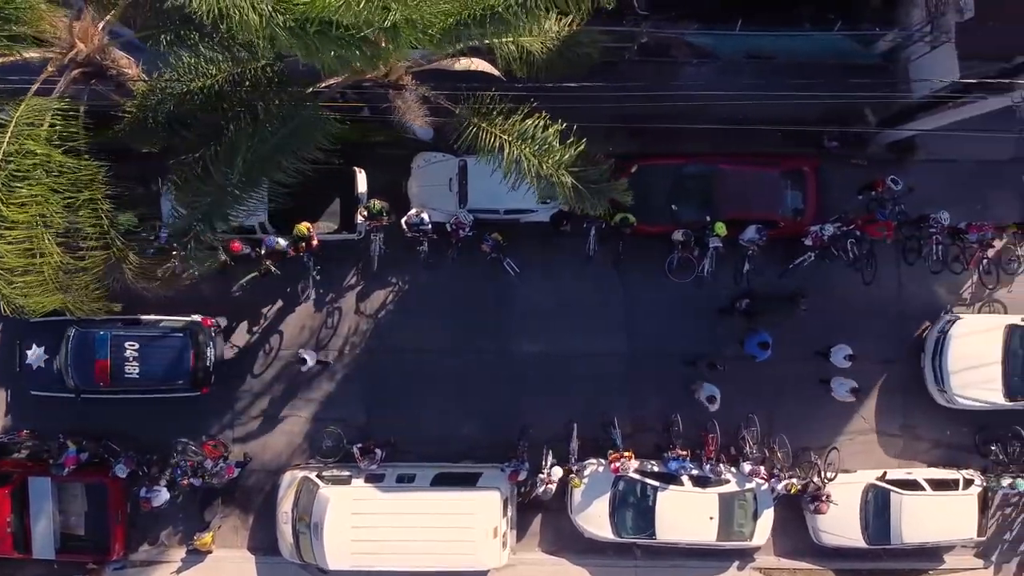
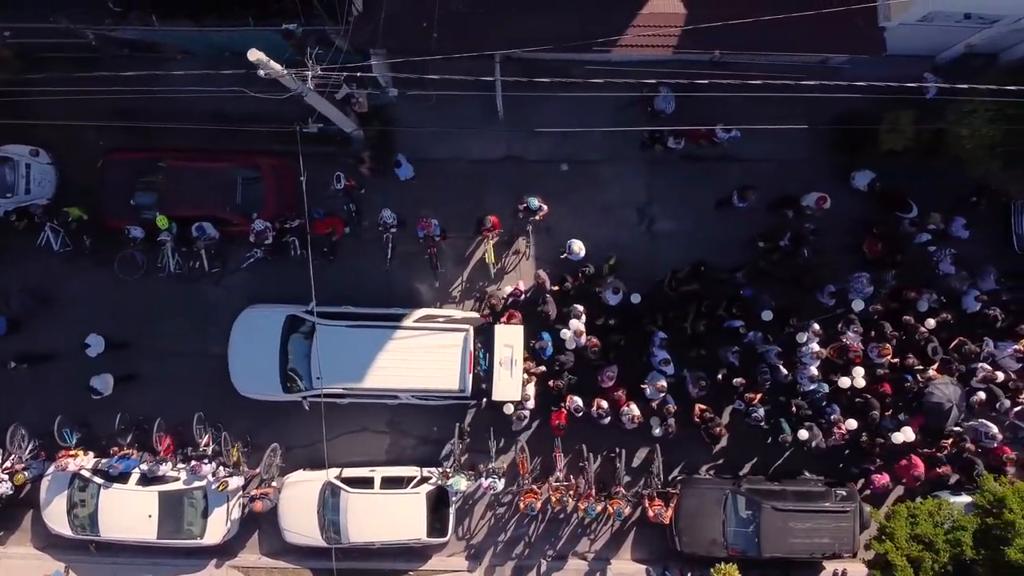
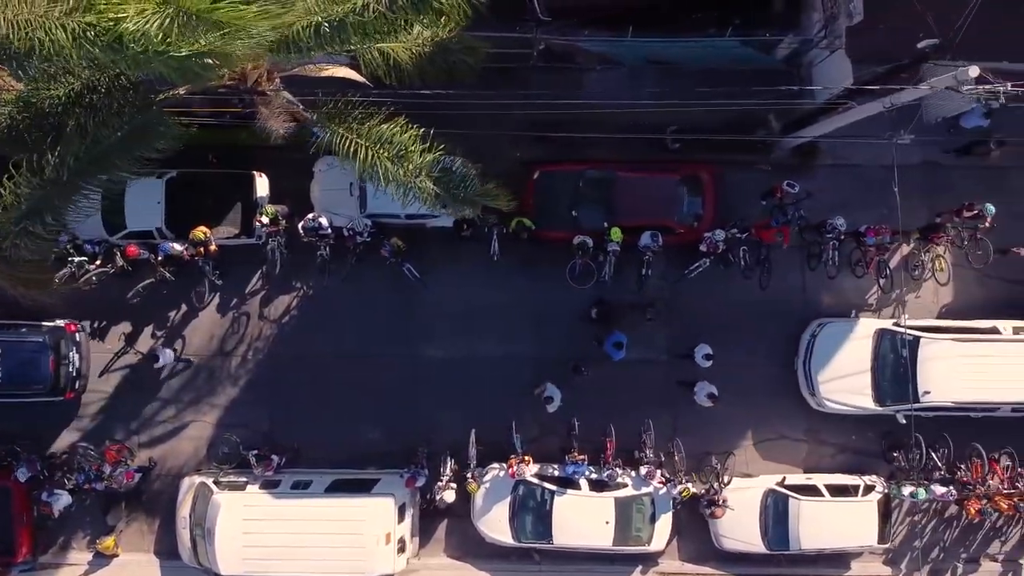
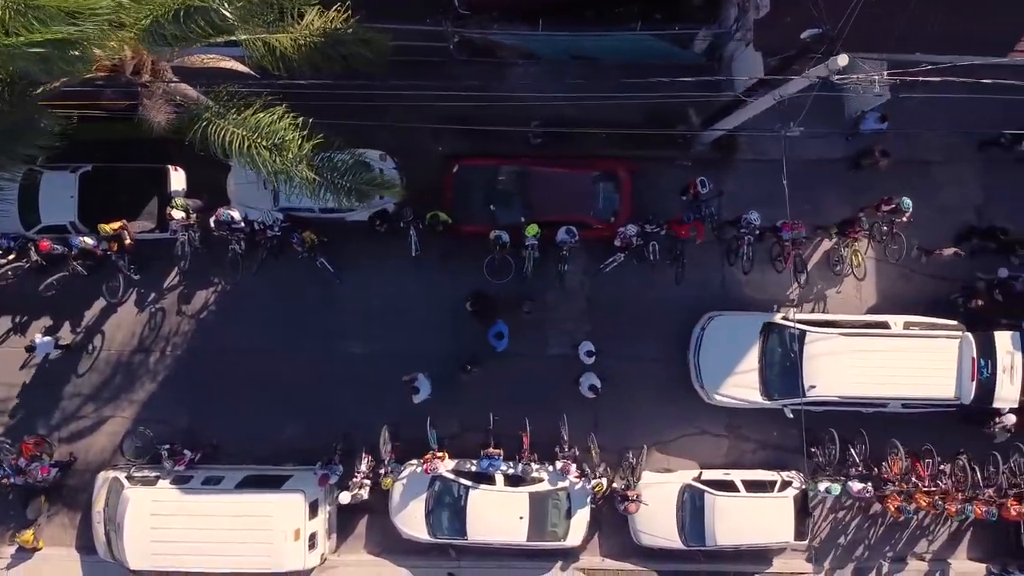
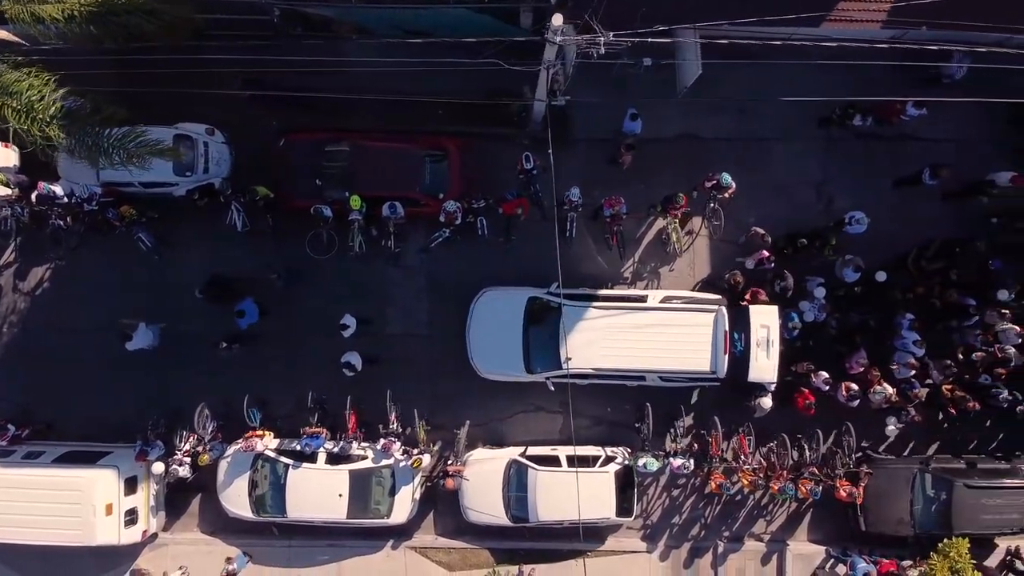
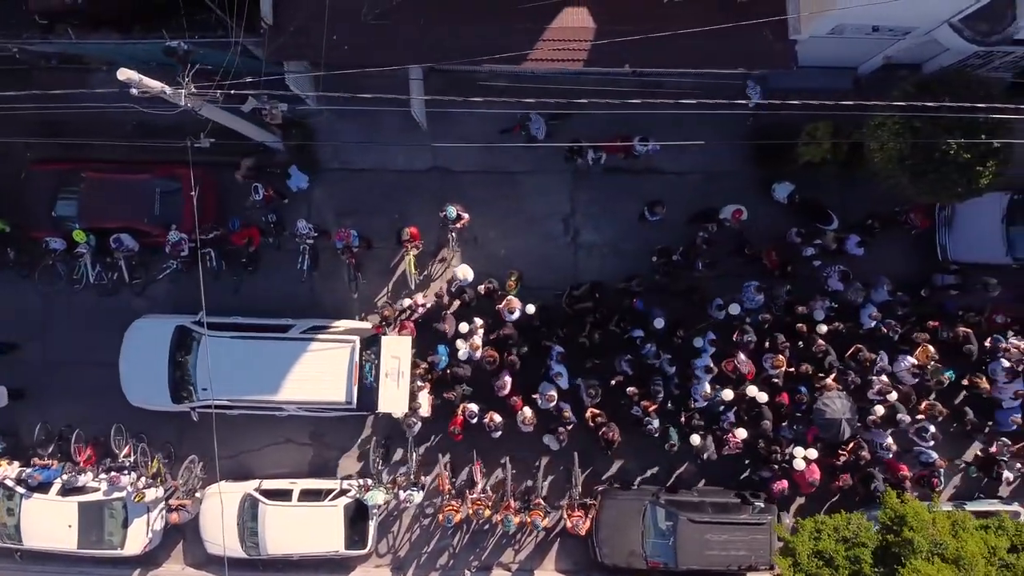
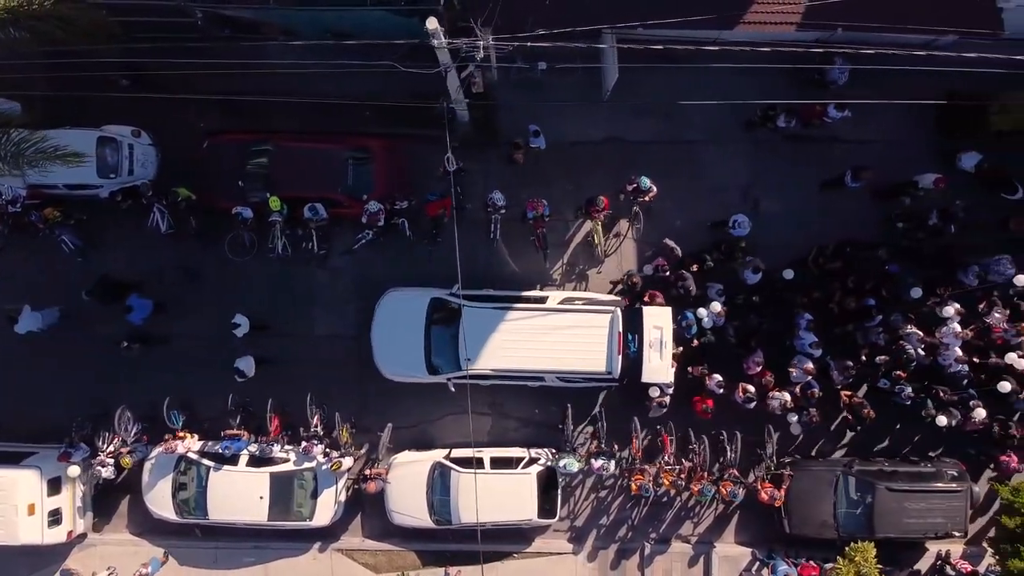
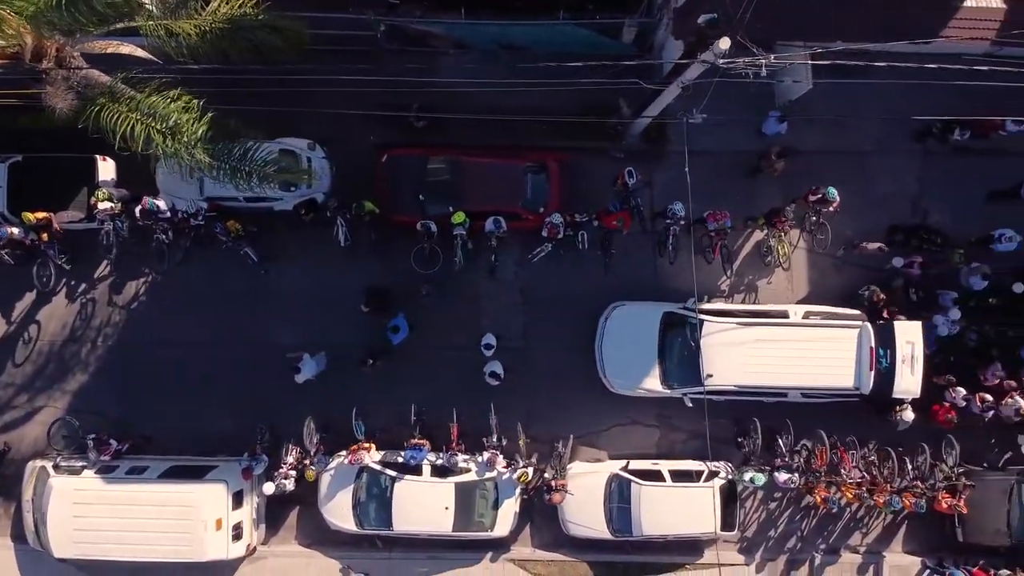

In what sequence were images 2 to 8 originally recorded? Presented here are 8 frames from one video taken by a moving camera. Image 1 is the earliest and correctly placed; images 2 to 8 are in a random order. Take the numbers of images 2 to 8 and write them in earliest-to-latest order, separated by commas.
3, 4, 8, 5, 7, 2, 6
